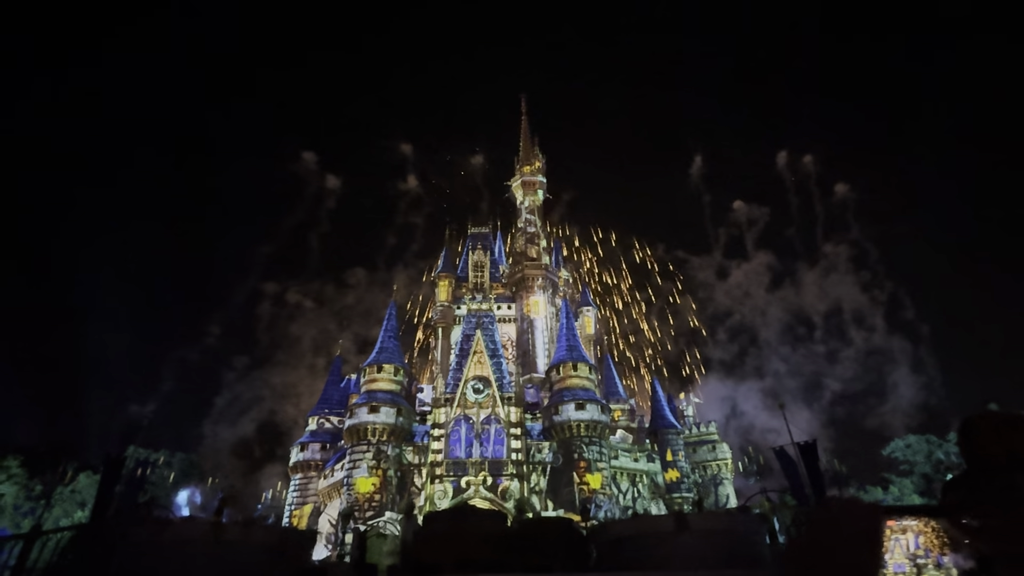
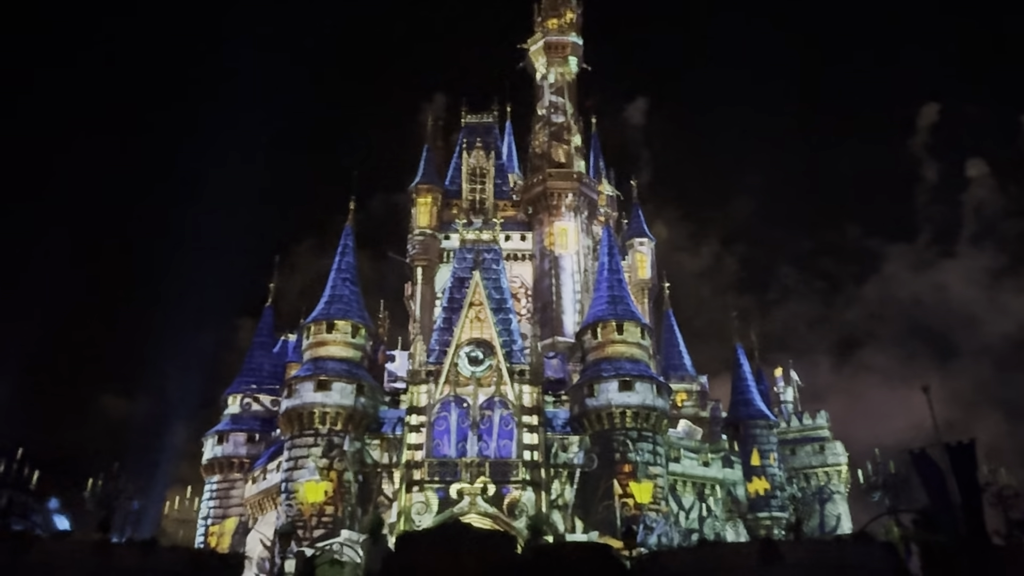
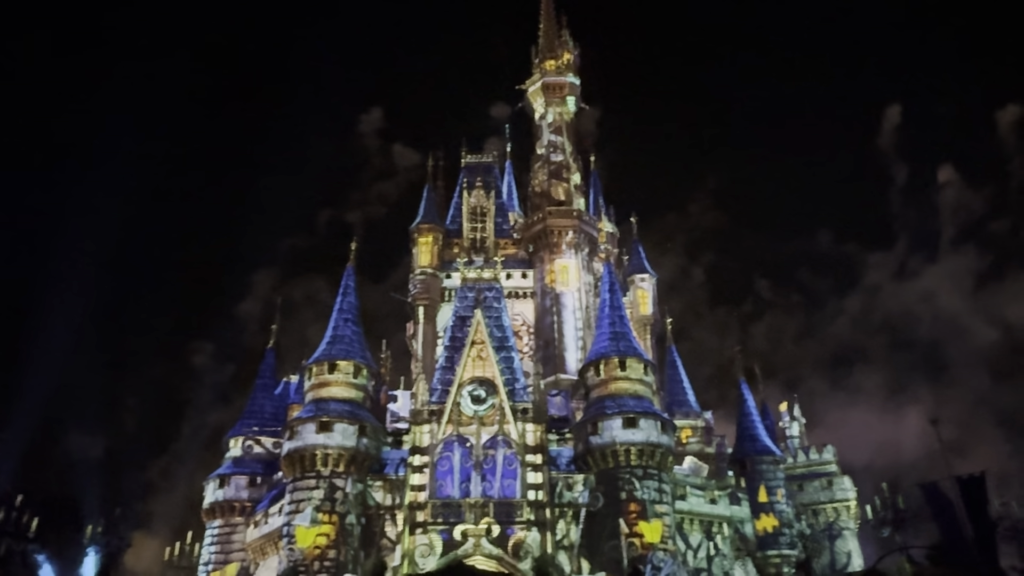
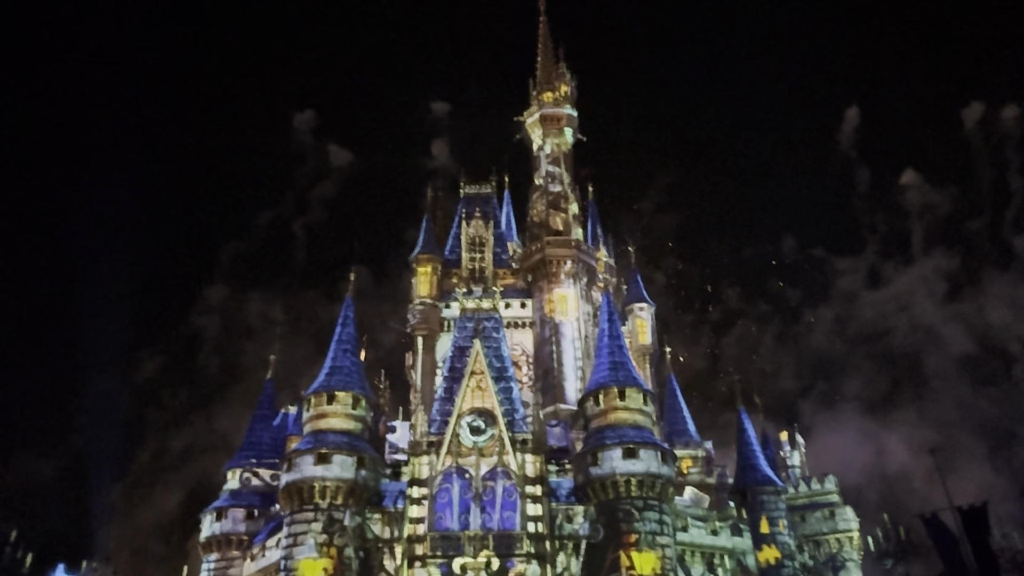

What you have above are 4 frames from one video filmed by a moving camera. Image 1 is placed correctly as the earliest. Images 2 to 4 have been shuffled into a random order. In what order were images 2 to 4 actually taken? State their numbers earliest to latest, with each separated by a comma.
4, 3, 2
